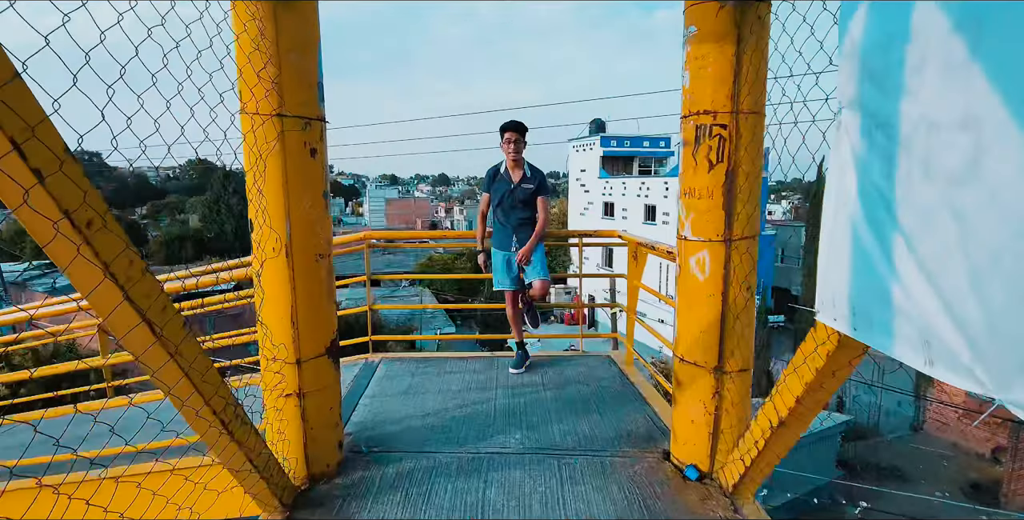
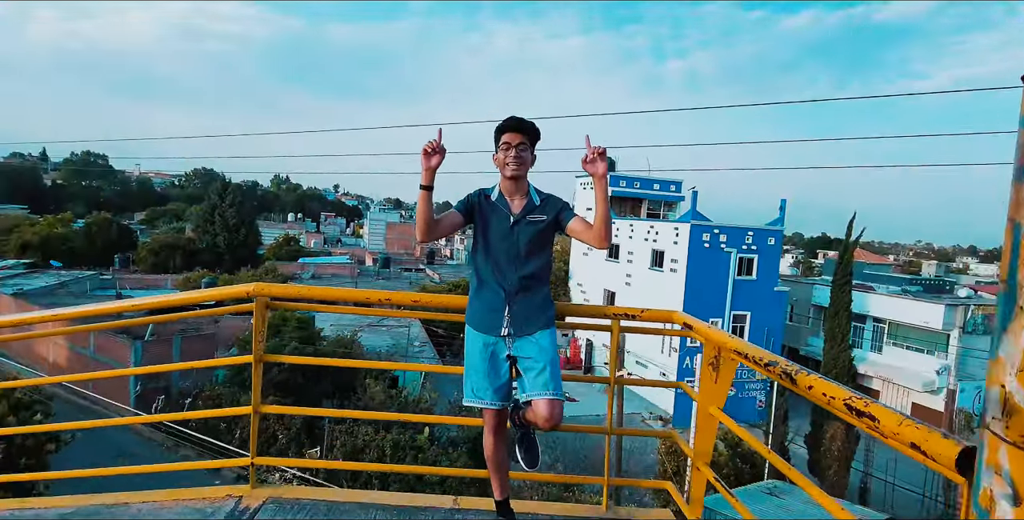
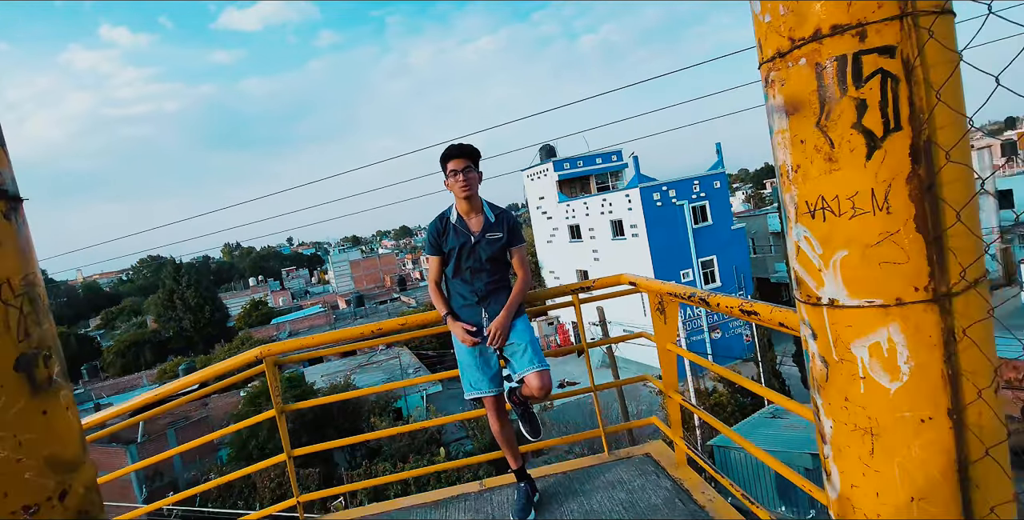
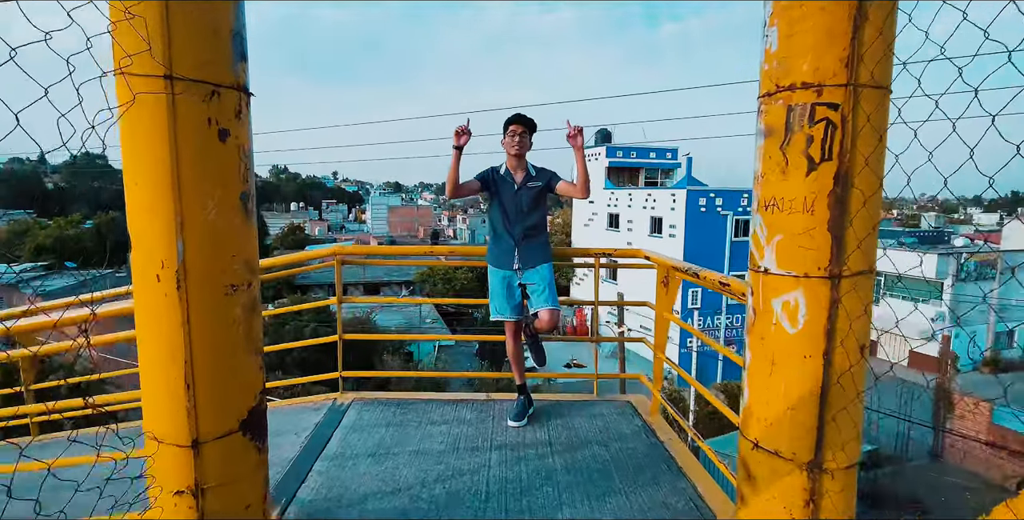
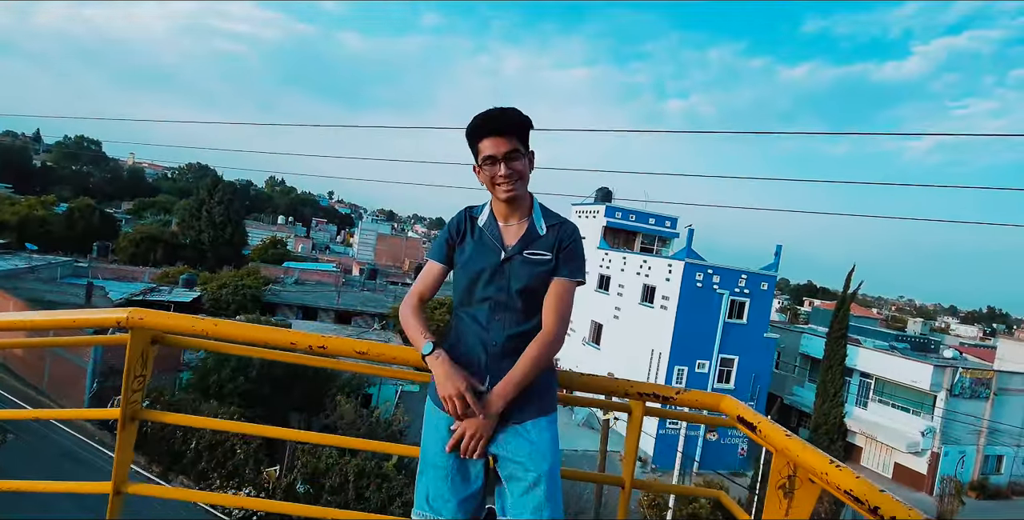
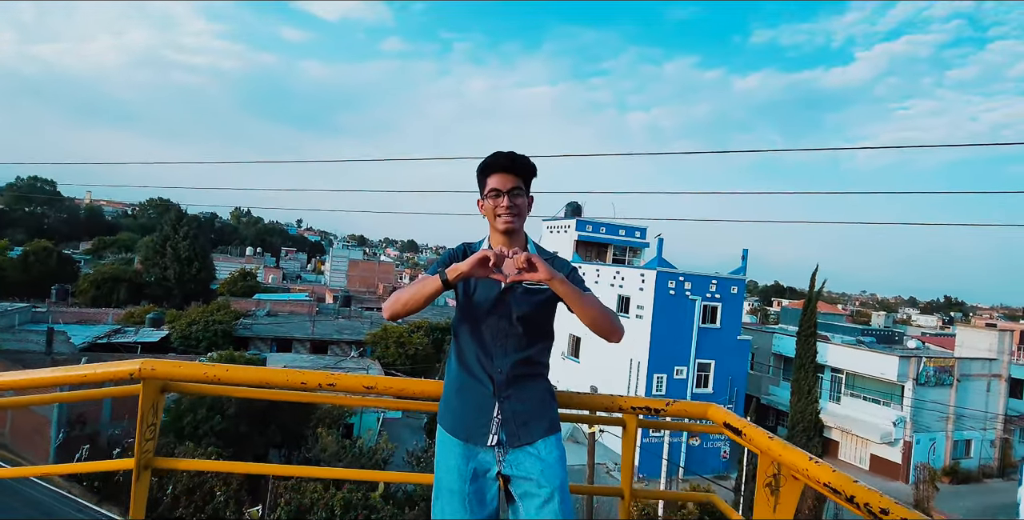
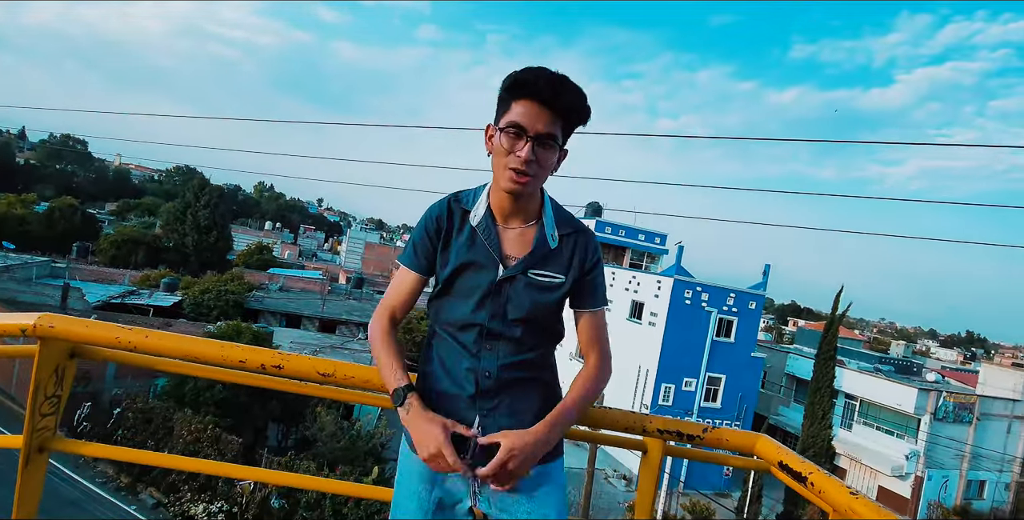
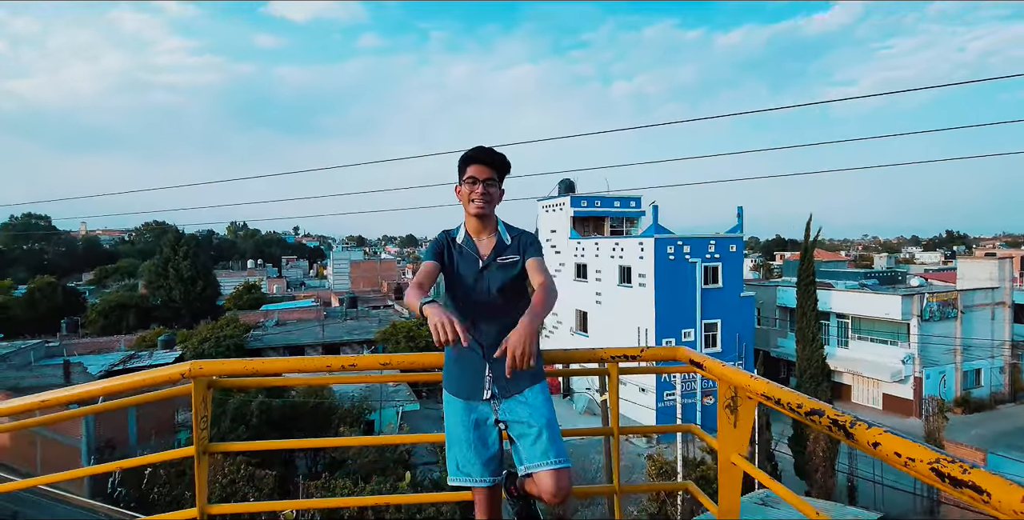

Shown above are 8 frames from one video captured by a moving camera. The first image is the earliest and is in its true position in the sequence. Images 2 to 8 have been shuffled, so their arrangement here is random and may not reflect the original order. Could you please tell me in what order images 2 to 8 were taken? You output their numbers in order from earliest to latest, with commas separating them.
4, 2, 5, 7, 6, 8, 3
